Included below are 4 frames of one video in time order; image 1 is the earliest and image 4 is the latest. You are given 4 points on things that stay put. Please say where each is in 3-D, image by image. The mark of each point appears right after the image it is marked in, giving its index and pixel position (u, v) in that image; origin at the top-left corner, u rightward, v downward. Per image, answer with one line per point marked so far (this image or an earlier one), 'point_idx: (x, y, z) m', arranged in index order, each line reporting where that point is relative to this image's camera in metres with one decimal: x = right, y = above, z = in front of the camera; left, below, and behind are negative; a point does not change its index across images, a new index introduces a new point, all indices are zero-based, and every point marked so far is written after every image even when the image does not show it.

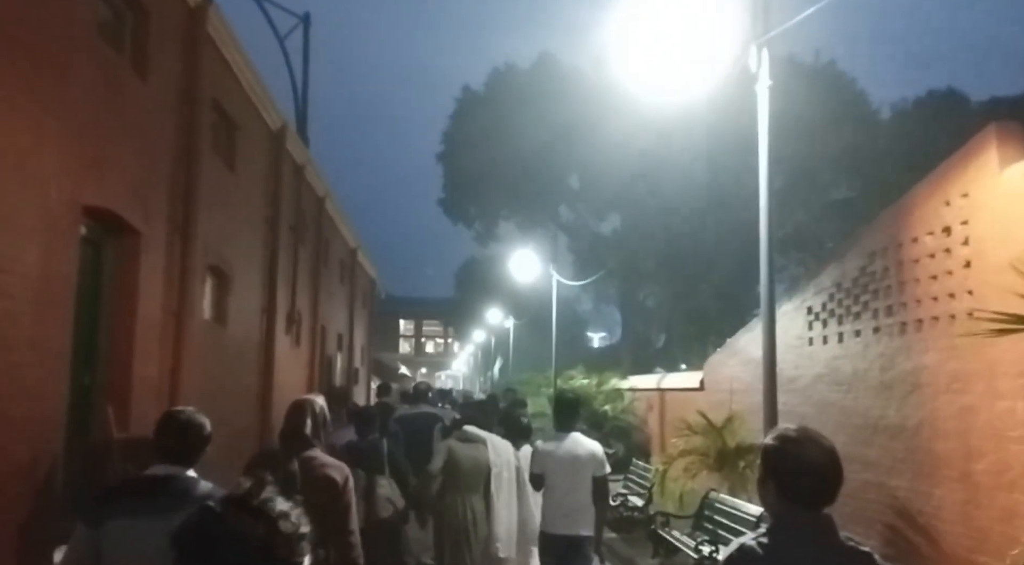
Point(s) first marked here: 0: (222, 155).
0: (-3.8, +1.7, +11.9) m
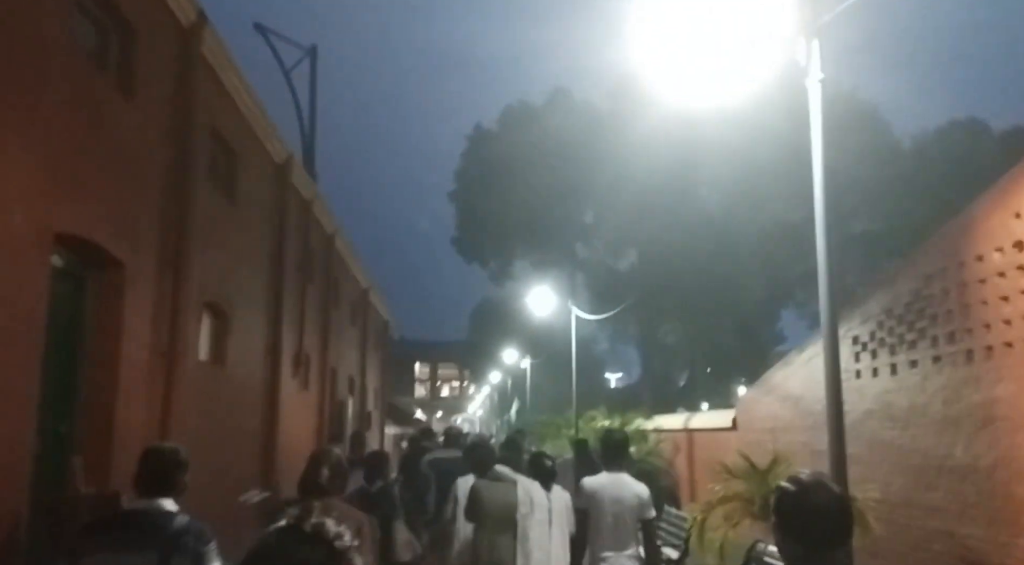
0: (-3.6, +1.2, +11.3) m
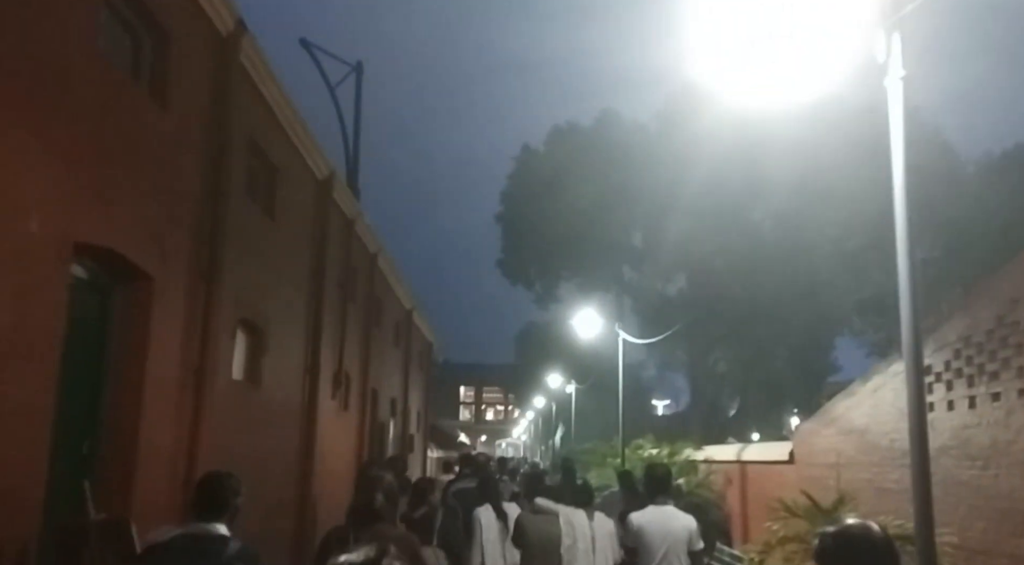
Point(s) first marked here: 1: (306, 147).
0: (-3.0, +1.0, +10.9) m
1: (-2.9, +1.9, +12.6) m
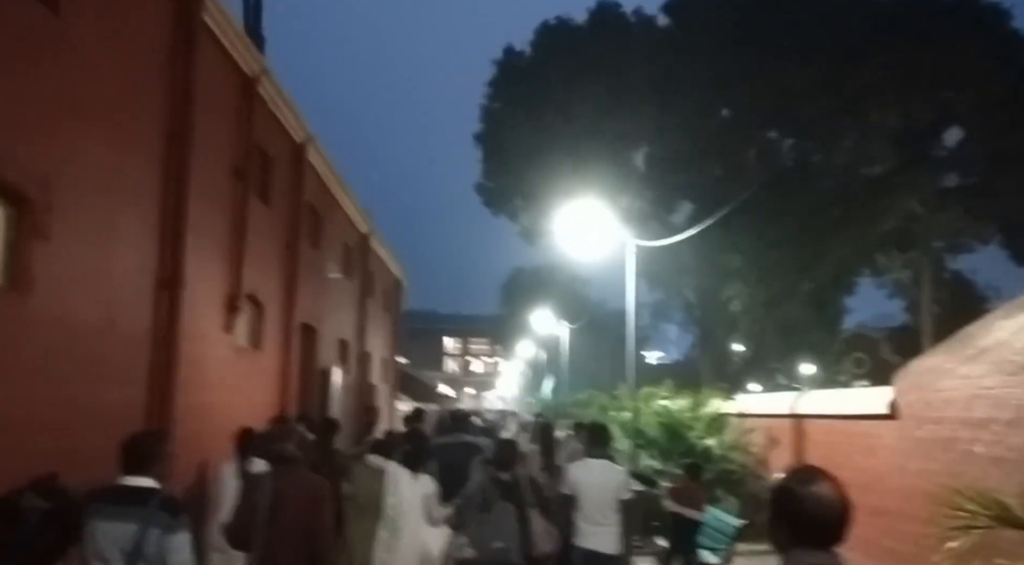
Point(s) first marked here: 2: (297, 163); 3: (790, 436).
0: (-3.4, +2.2, +6.2) m
1: (-3.2, +3.1, +7.9) m
2: (-3.3, +1.8, +14.0) m
3: (+3.8, -2.1, +12.4) m
